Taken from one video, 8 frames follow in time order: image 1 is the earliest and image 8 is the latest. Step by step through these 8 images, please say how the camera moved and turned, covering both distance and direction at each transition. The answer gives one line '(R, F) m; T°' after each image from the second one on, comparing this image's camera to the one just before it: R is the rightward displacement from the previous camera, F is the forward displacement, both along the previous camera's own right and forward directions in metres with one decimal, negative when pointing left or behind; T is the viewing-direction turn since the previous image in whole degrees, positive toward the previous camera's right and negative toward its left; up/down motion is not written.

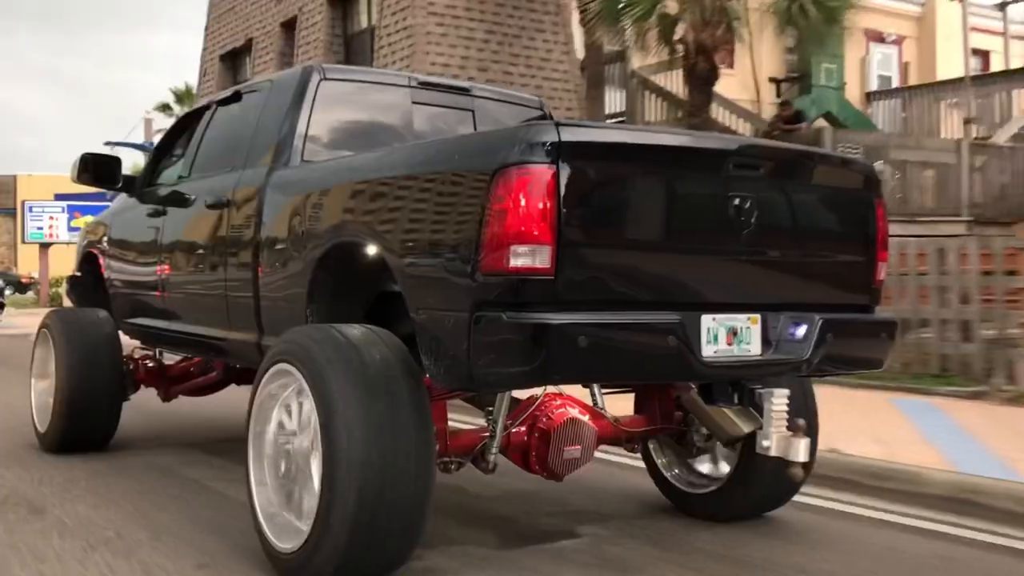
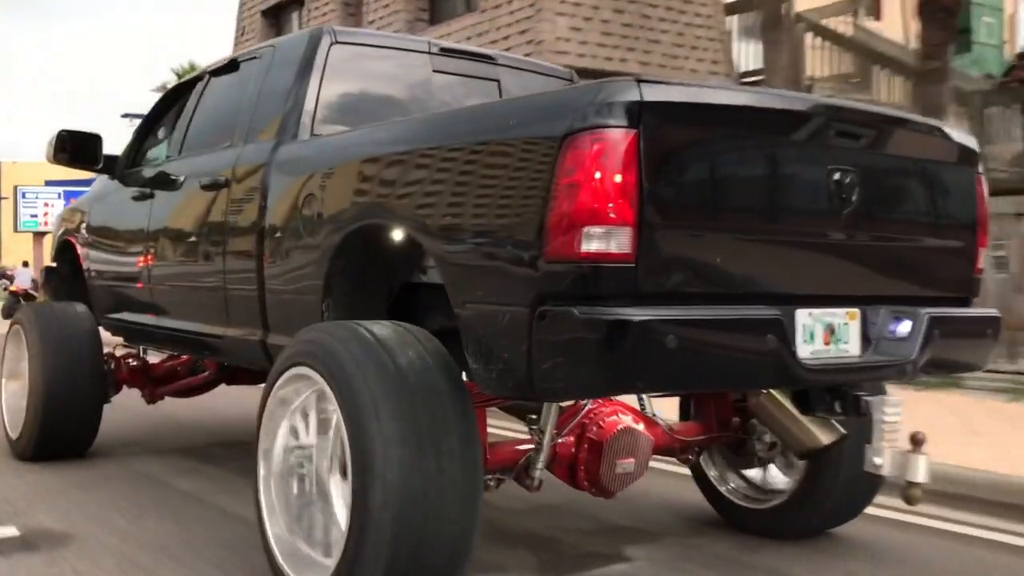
(-0.2, +0.5) m; +1°
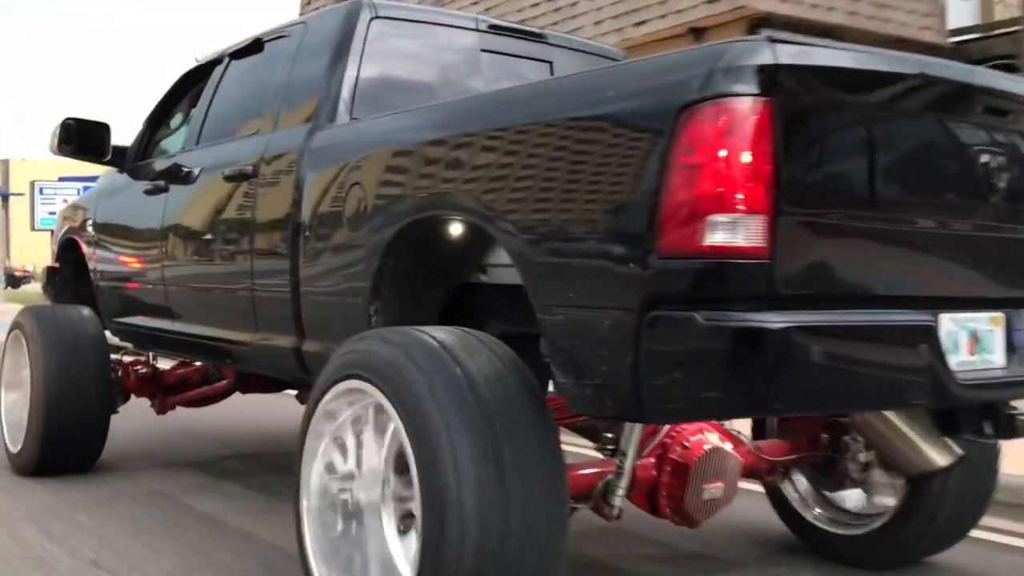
(-0.2, +0.4) m; 0°
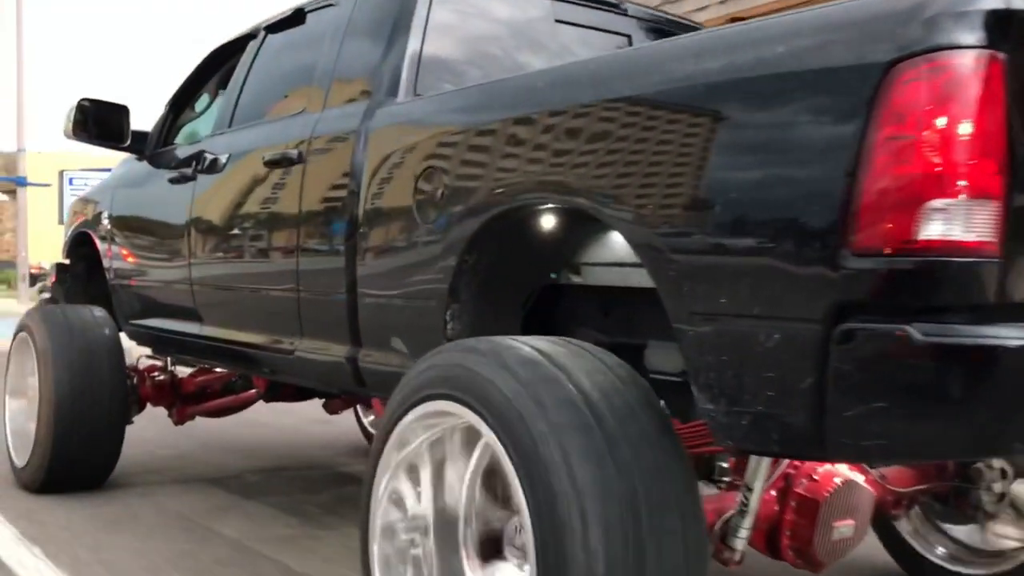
(-0.3, +0.5) m; 0°
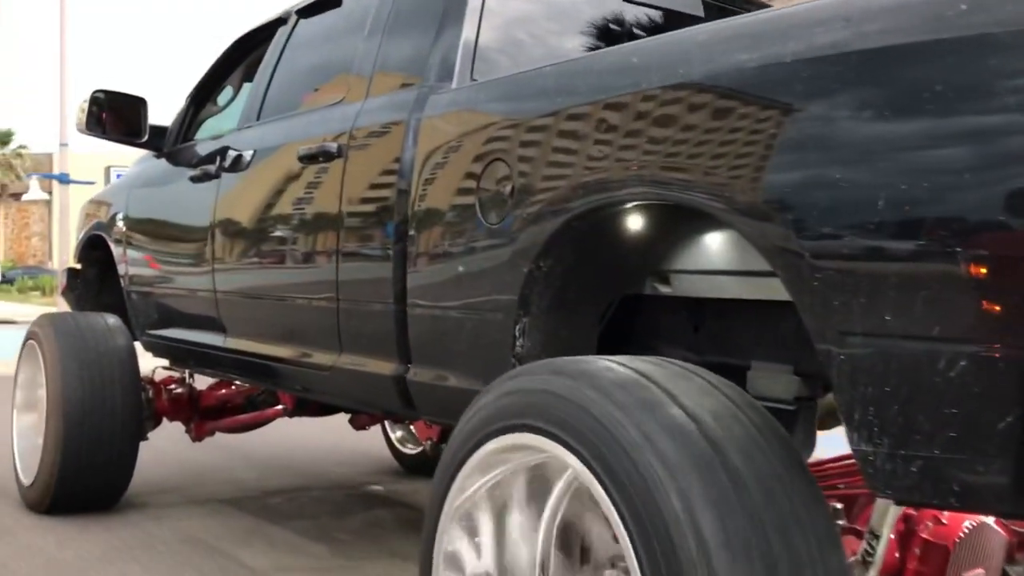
(-0.2, +0.4) m; 0°
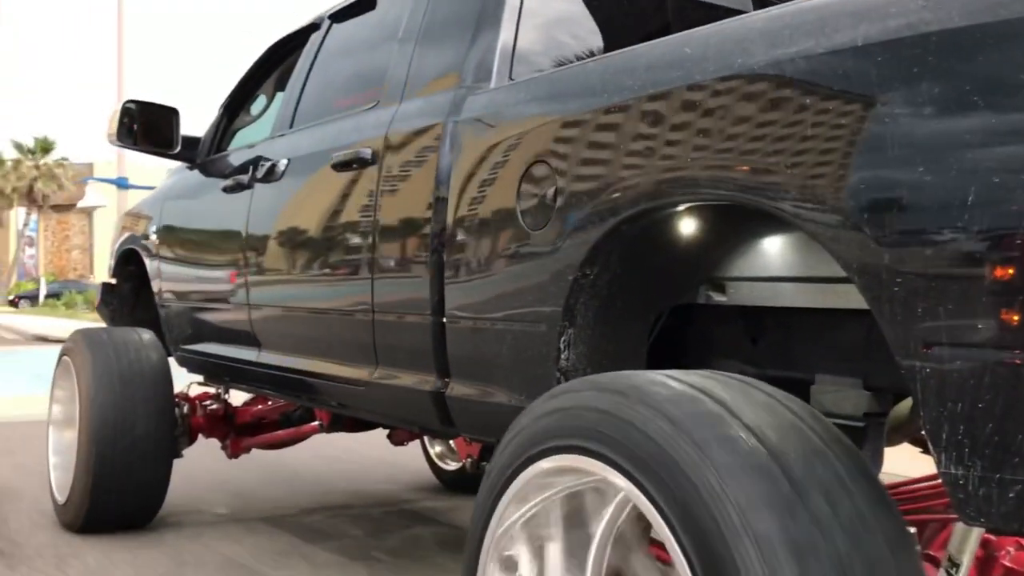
(0.0, +0.1) m; -2°
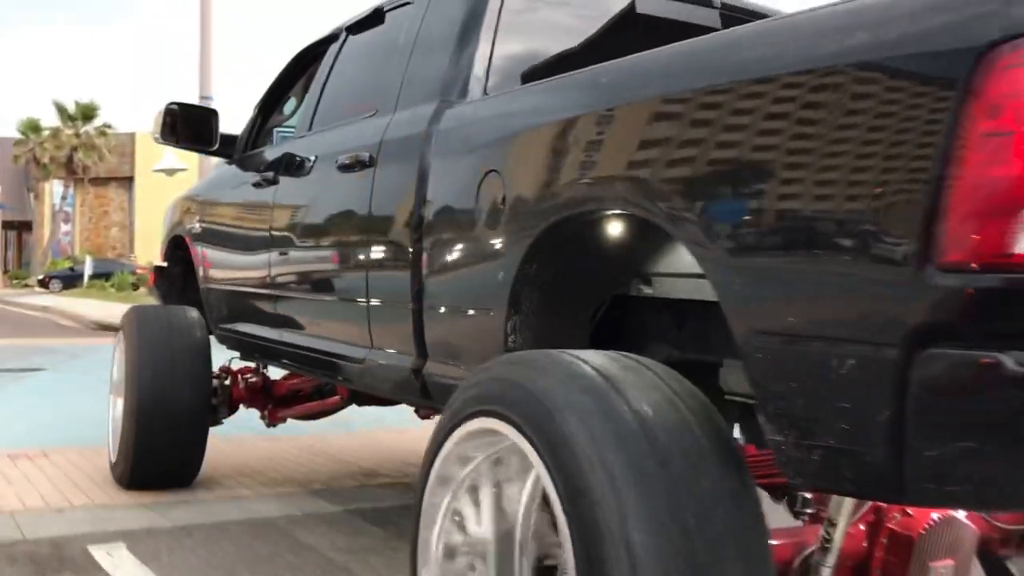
(+0.3, -0.4) m; -4°
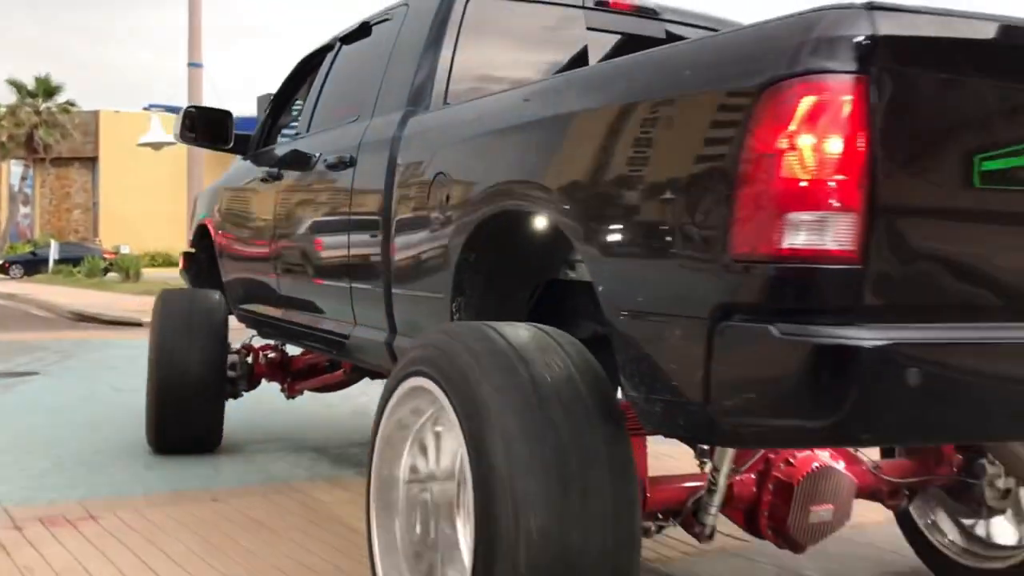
(+0.3, -0.4) m; -3°
